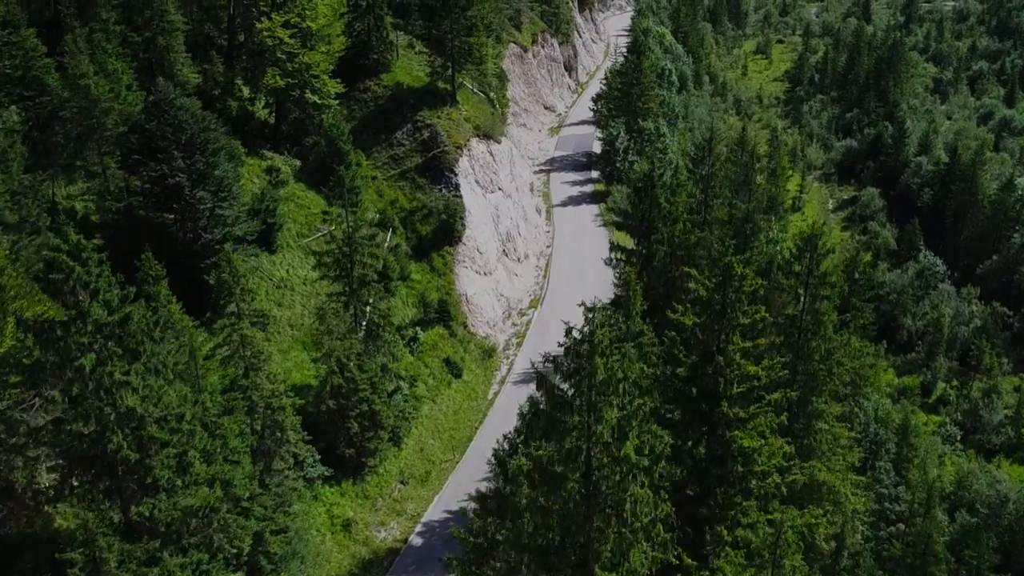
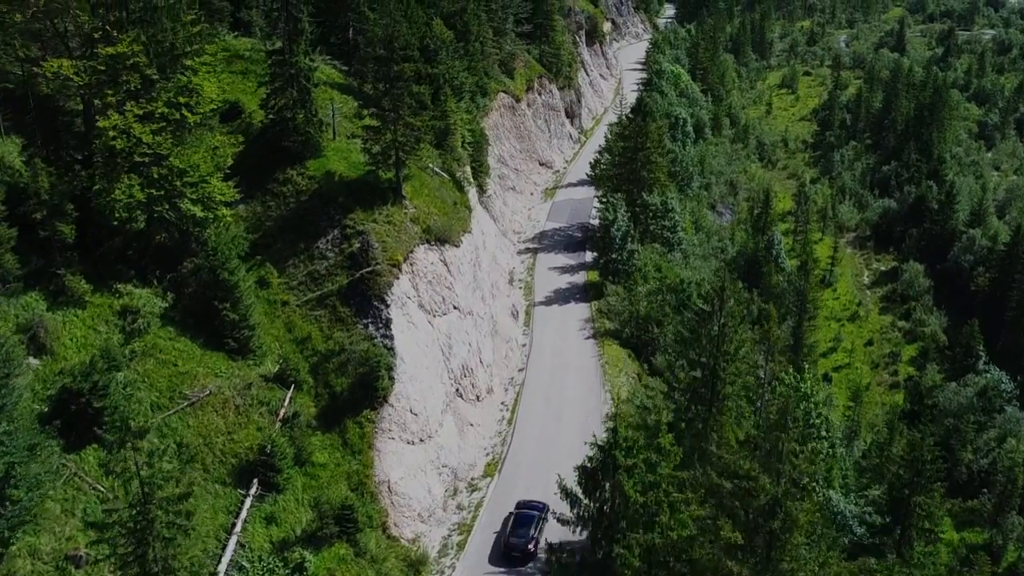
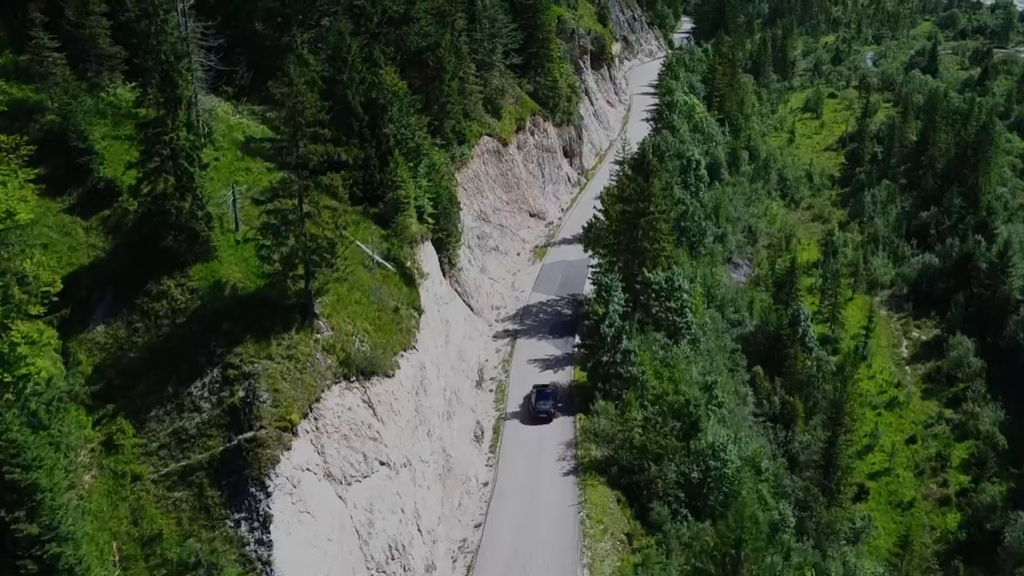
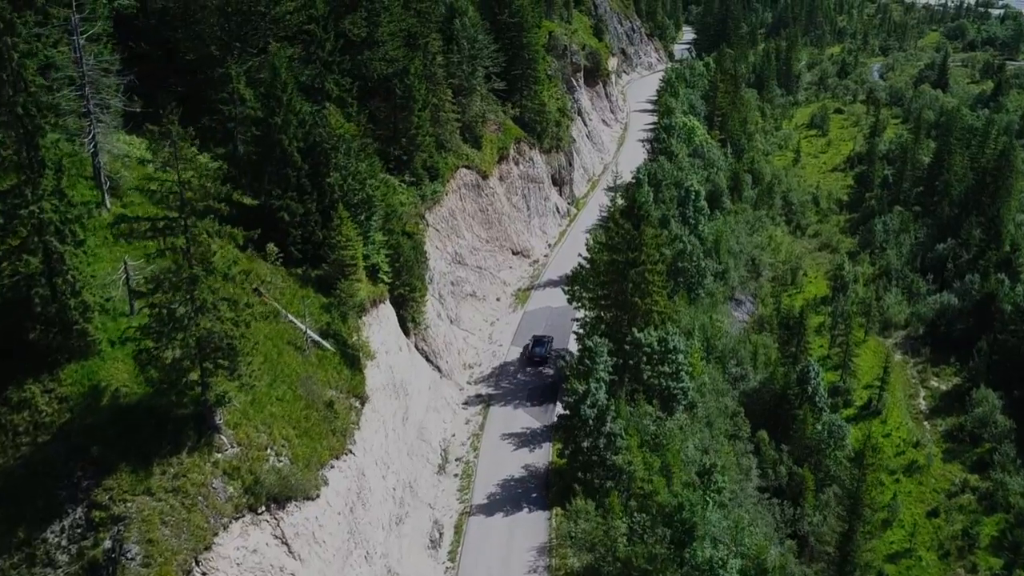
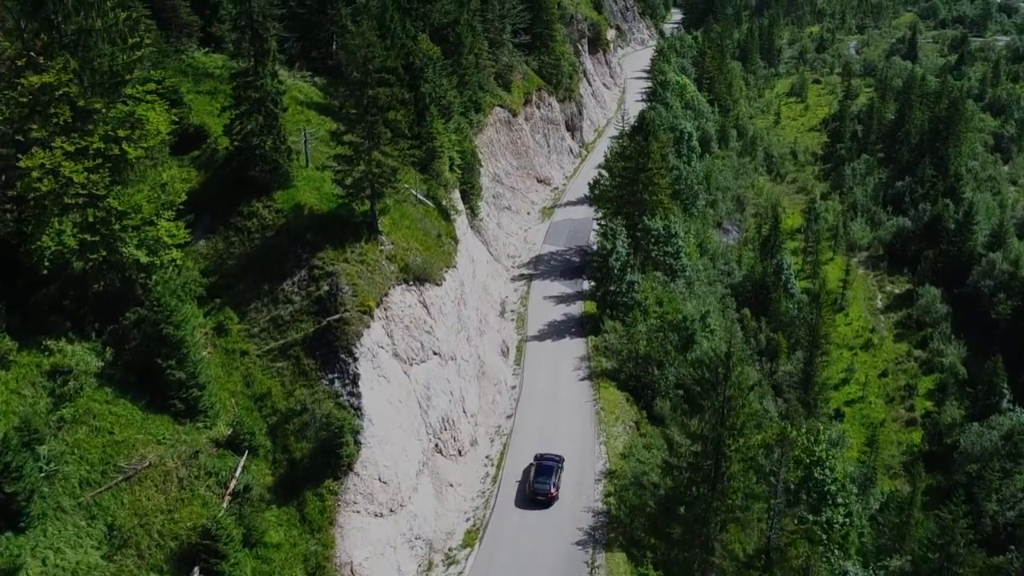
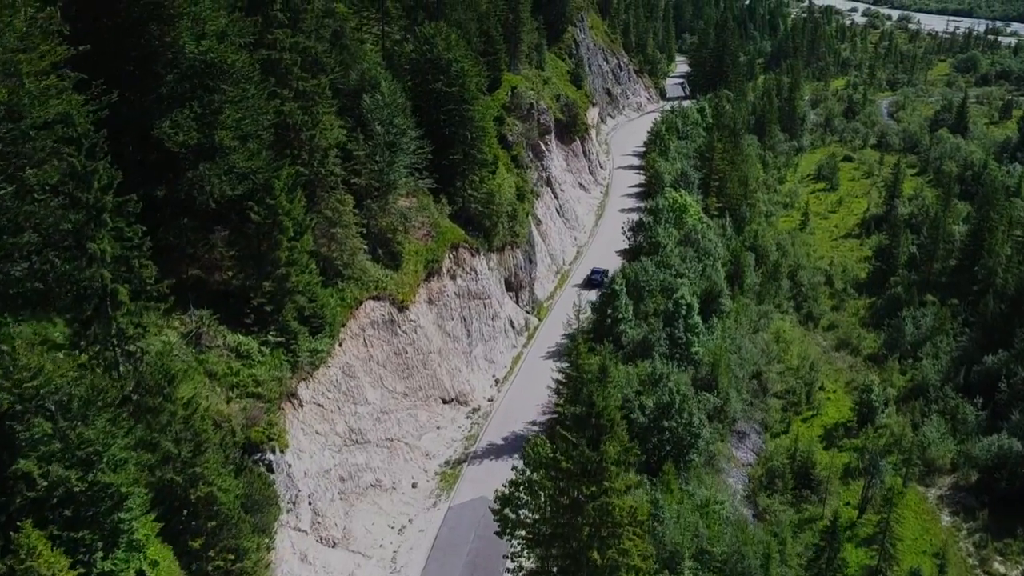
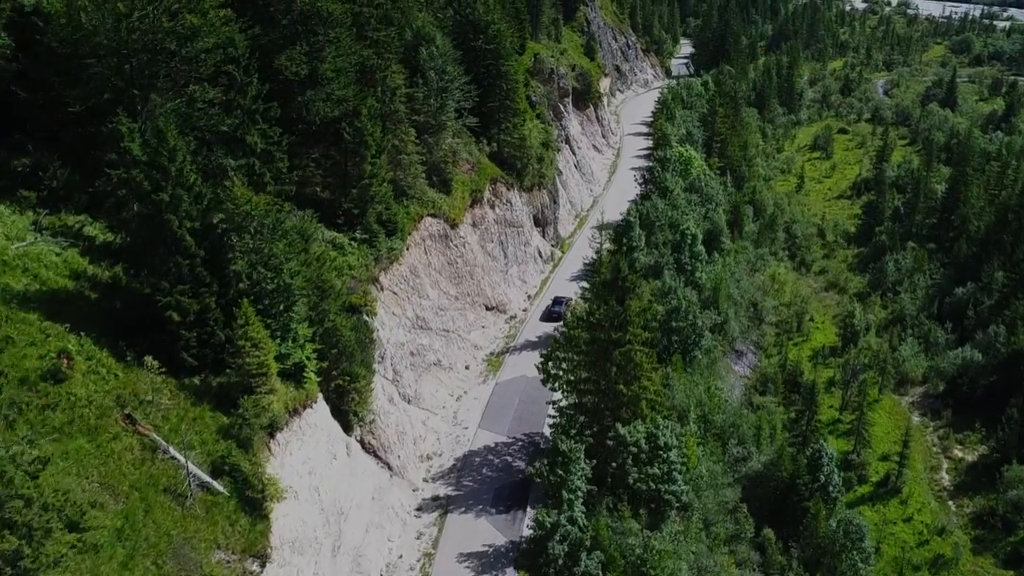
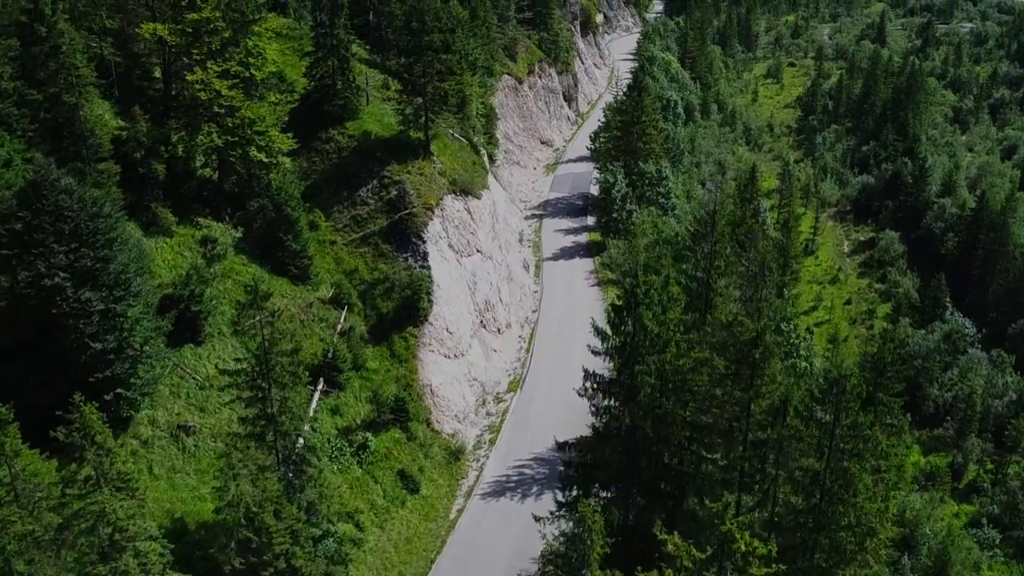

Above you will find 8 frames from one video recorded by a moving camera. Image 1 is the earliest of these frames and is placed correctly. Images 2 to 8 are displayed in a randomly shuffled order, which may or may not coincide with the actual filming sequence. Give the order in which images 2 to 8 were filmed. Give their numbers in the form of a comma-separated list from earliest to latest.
8, 2, 5, 3, 4, 7, 6
